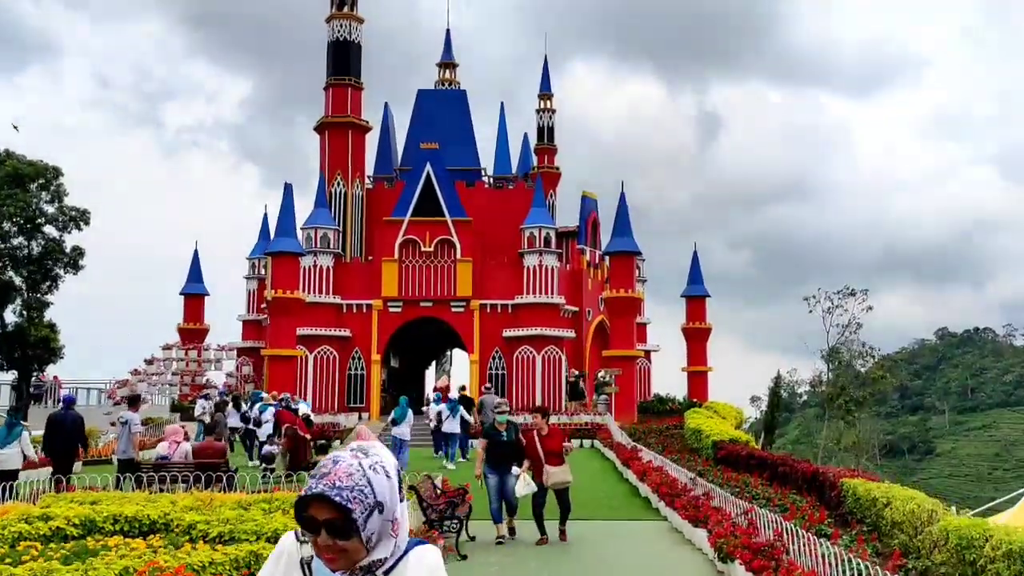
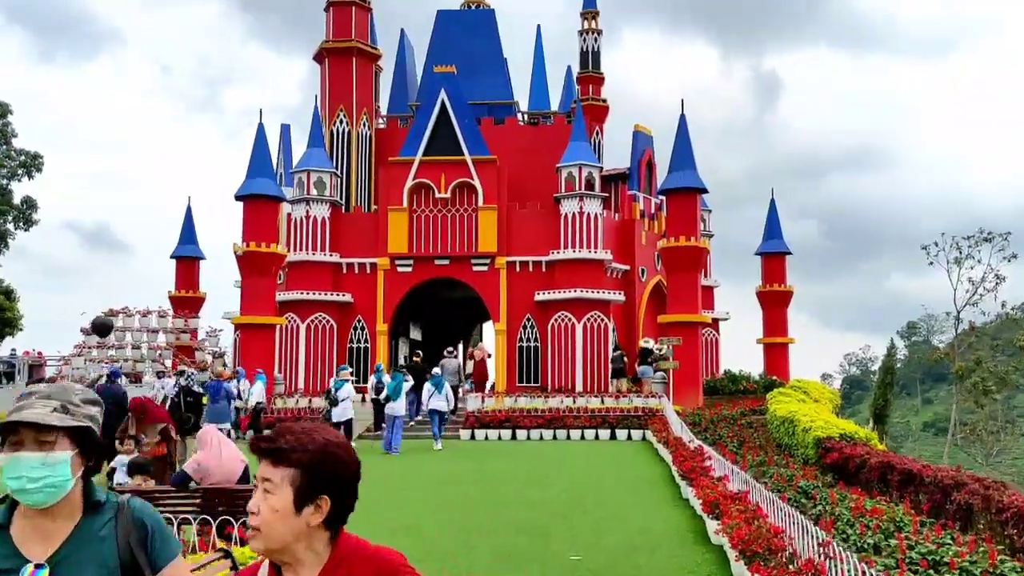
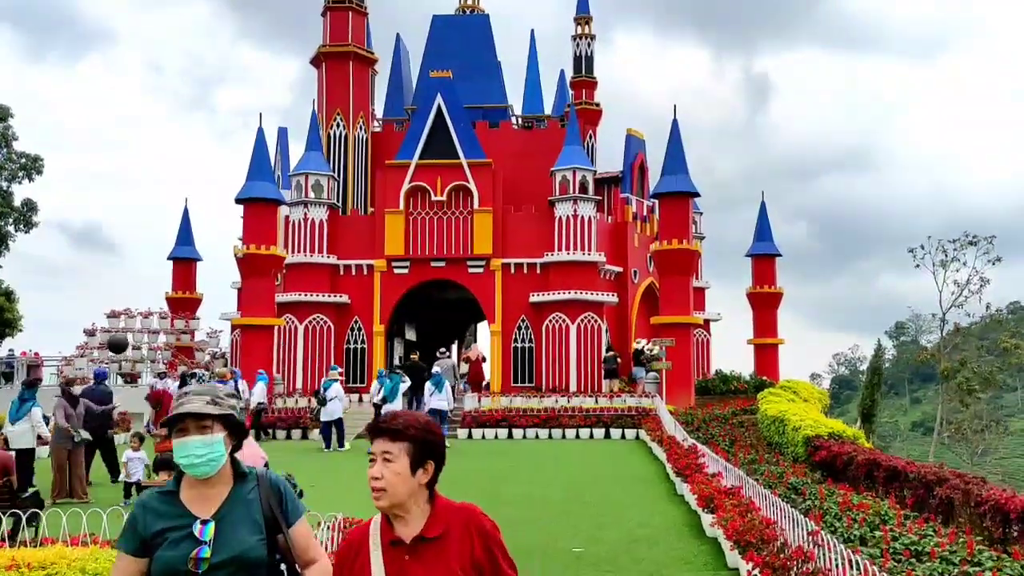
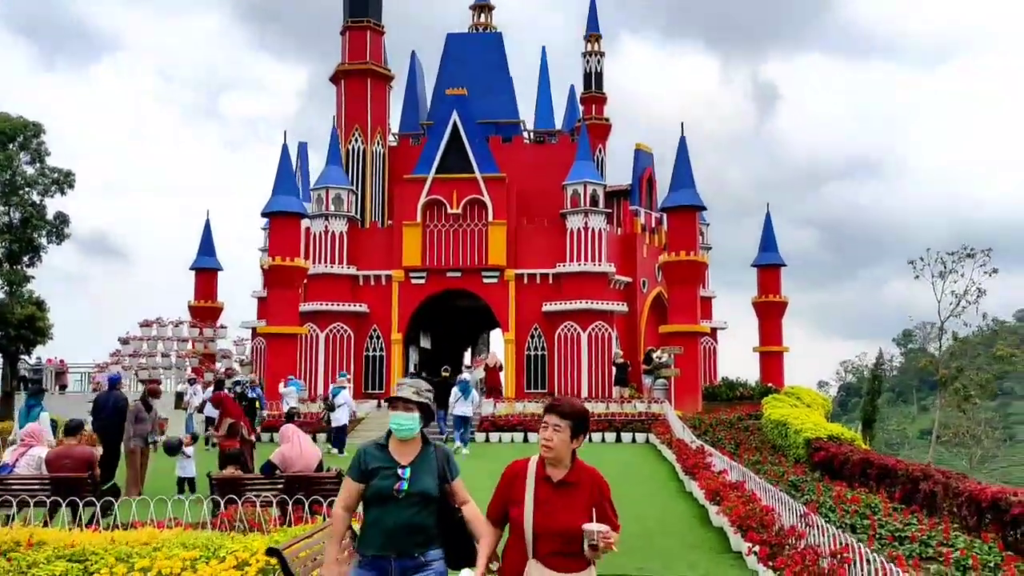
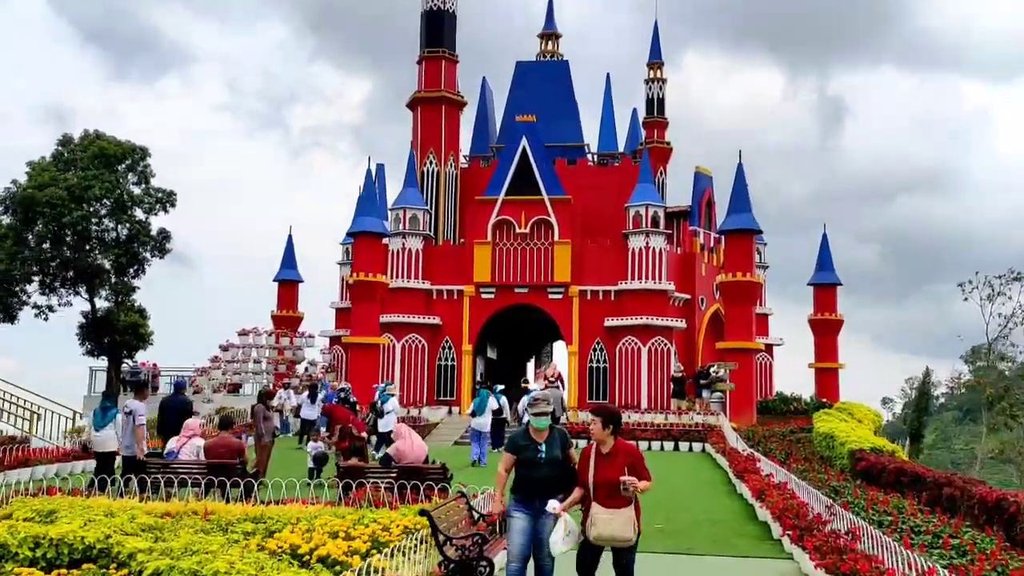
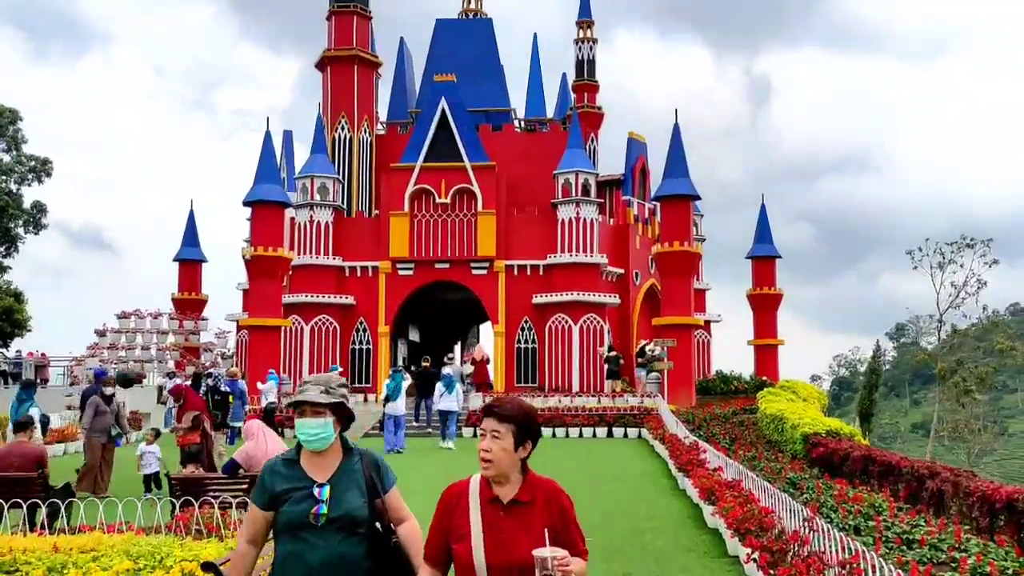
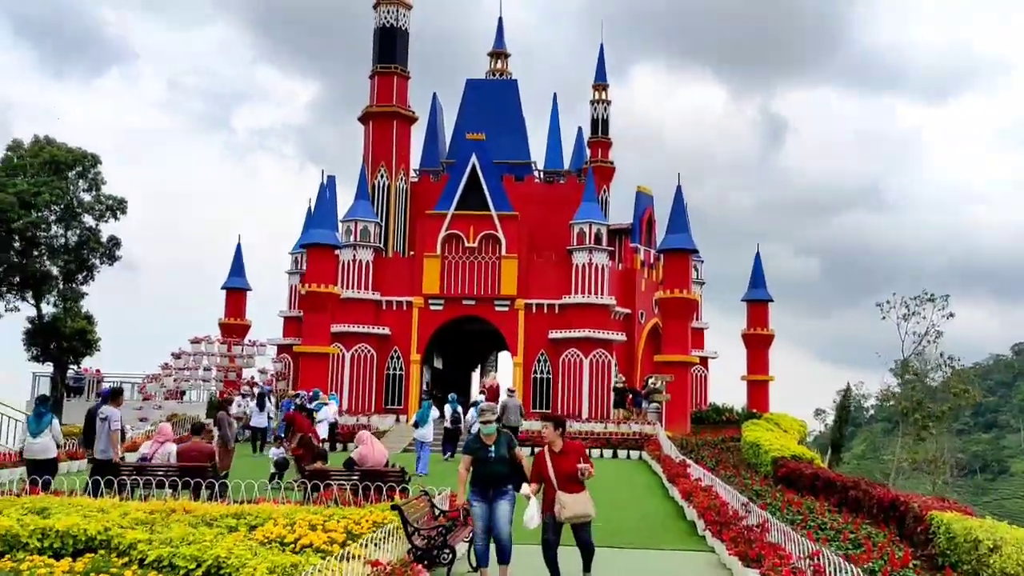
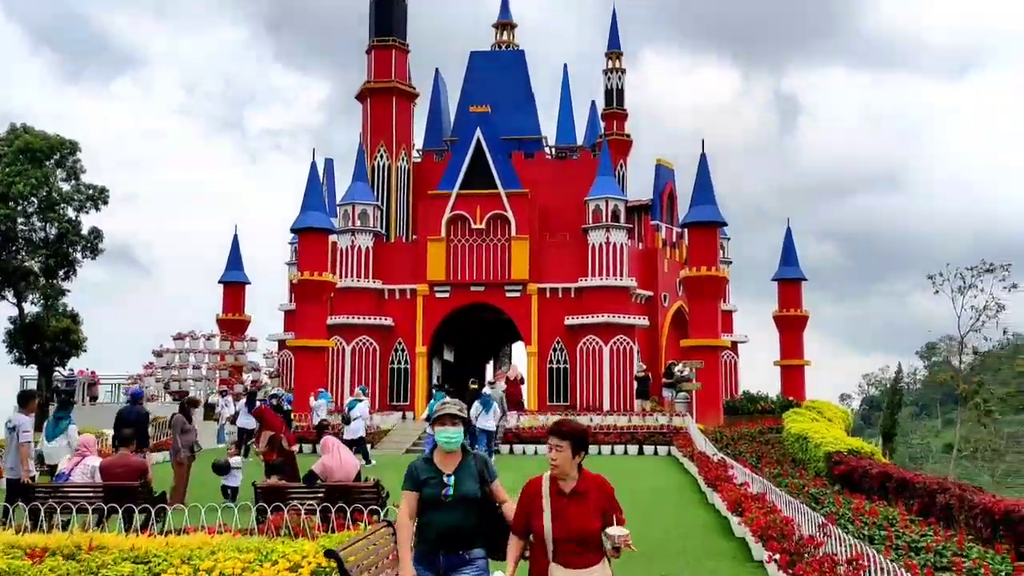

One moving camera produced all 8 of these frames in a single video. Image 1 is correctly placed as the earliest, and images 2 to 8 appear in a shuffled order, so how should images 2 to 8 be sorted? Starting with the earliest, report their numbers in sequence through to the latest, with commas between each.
7, 5, 8, 4, 6, 3, 2
